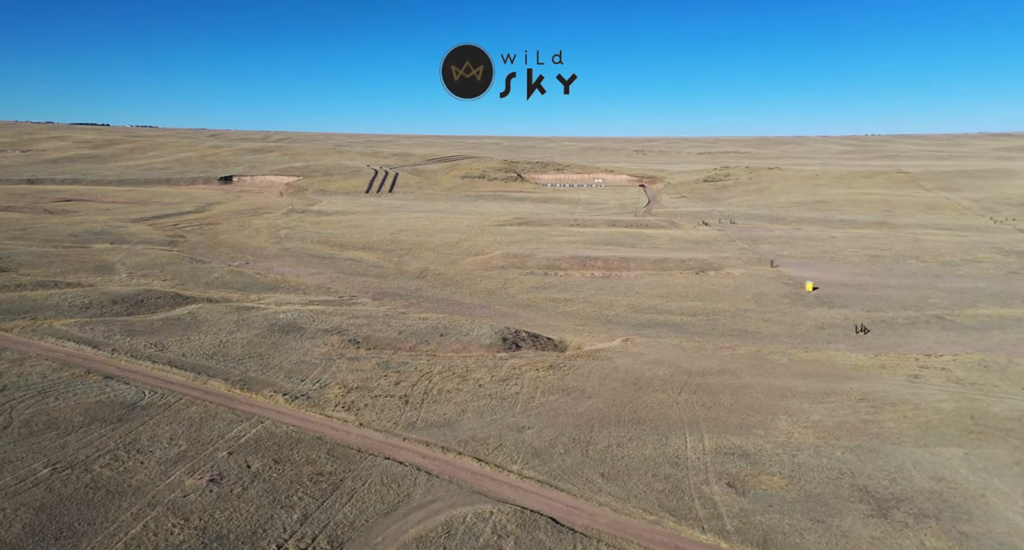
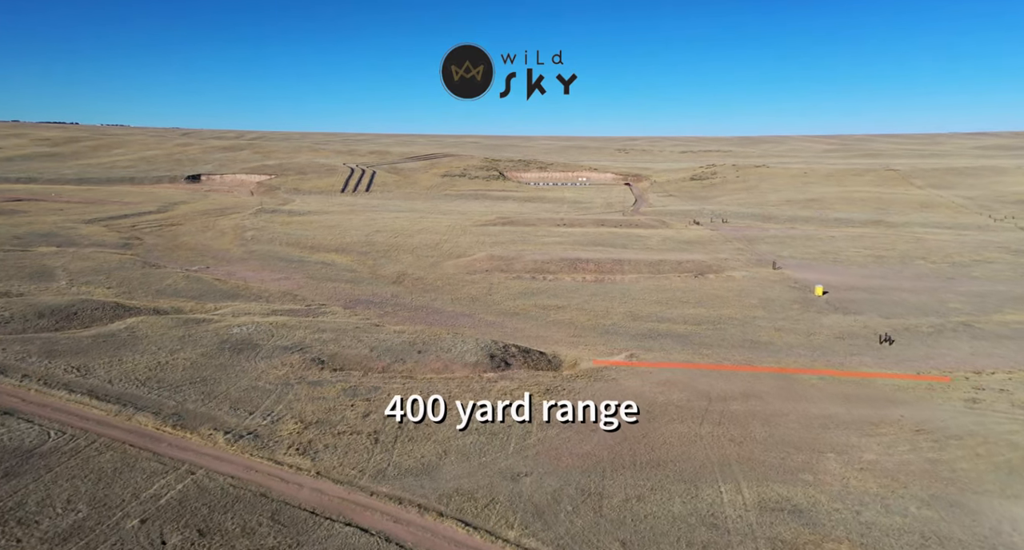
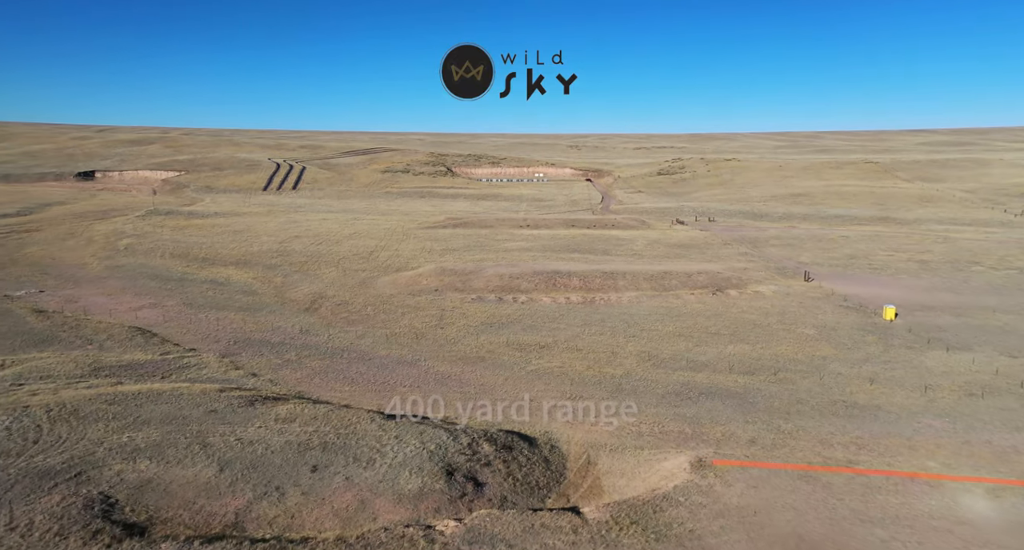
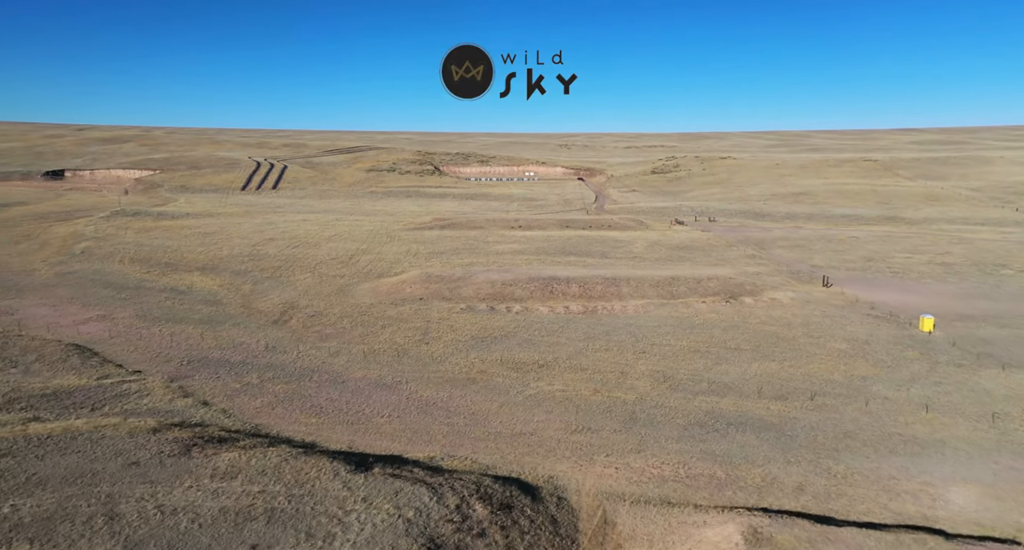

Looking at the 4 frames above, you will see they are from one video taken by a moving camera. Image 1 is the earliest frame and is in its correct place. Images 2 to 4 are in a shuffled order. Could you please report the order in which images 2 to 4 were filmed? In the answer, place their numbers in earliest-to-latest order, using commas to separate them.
2, 3, 4
